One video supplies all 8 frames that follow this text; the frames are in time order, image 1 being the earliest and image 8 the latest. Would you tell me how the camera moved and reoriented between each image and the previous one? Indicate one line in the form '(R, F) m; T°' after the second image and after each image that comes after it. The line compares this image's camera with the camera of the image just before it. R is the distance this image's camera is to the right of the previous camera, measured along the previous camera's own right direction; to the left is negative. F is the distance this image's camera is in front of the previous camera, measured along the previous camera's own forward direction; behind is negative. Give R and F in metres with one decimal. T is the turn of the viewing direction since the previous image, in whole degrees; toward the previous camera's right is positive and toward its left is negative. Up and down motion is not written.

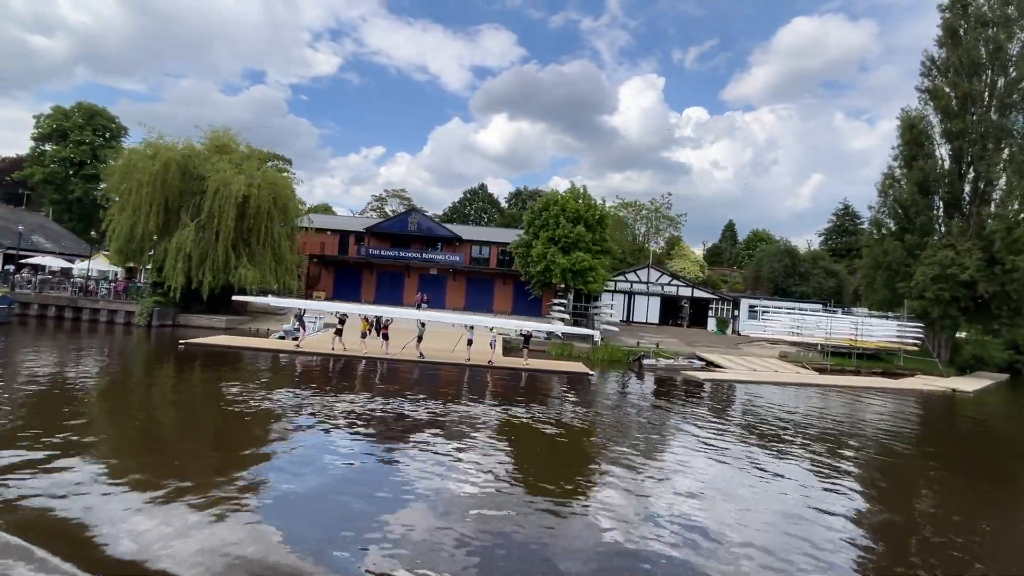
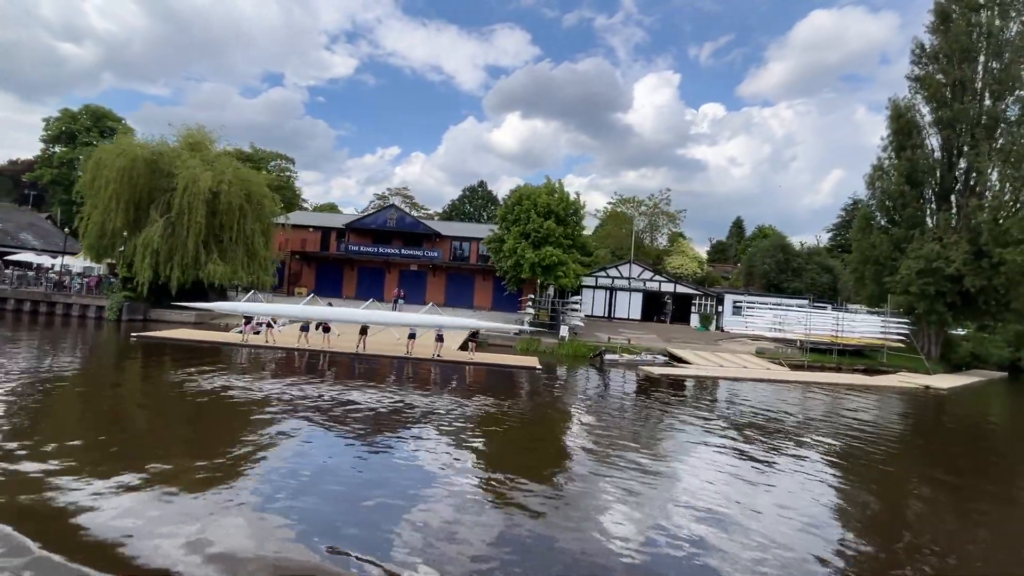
(+2.1, +0.2) m; -2°
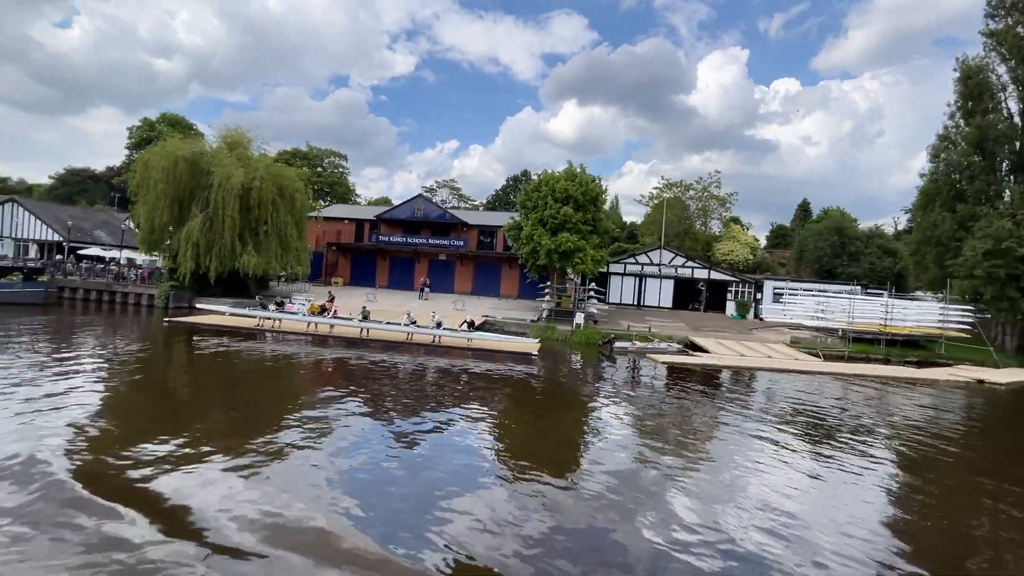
(+1.9, +0.2) m; -7°
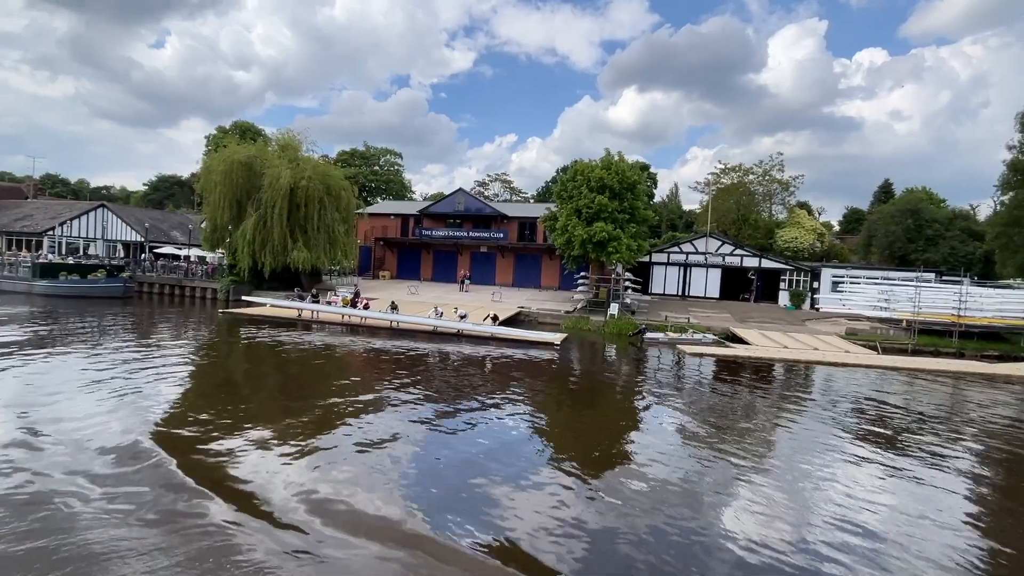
(+1.1, 0.0) m; -7°
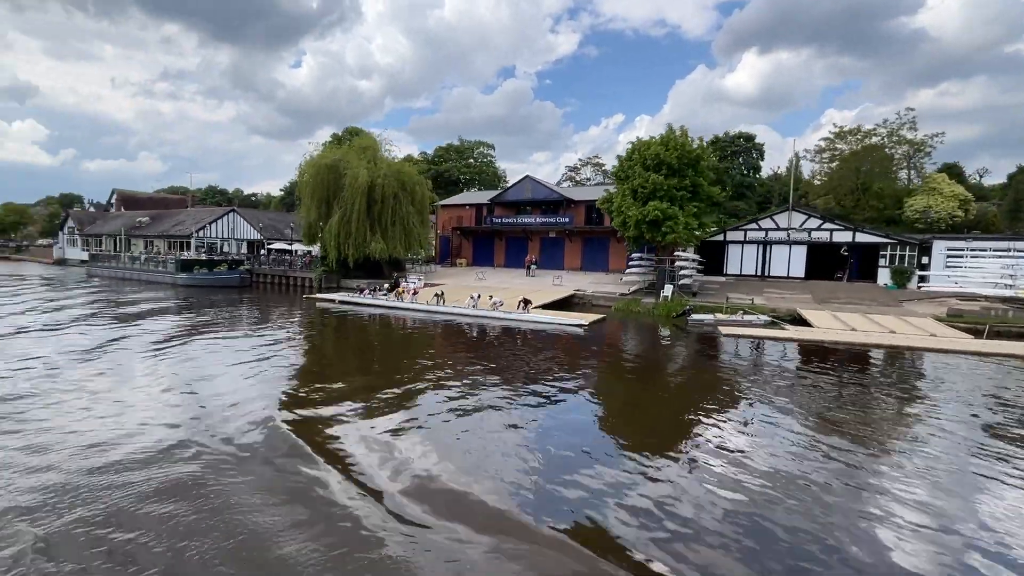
(+2.5, -0.3) m; -13°
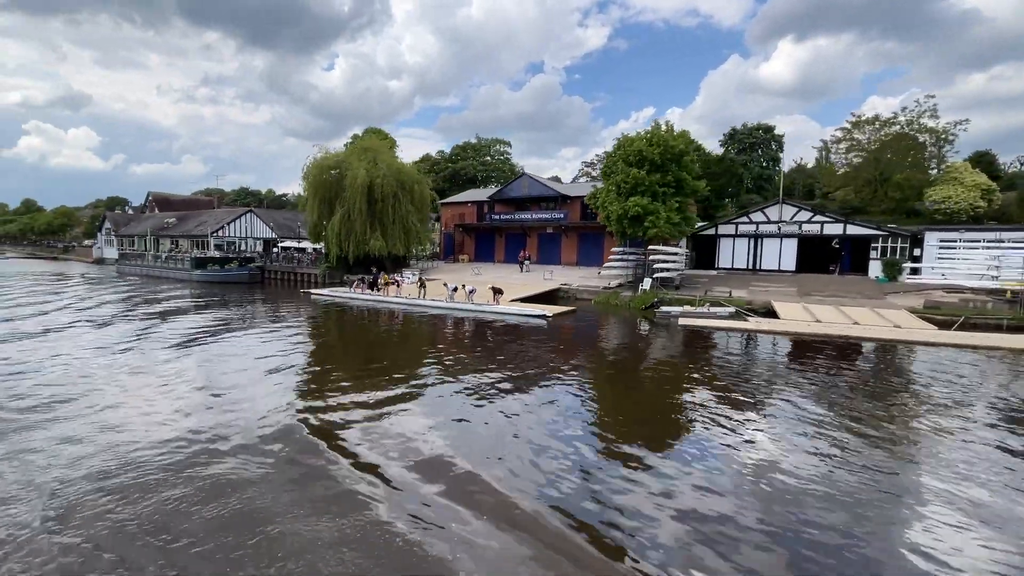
(+2.0, -0.7) m; -3°
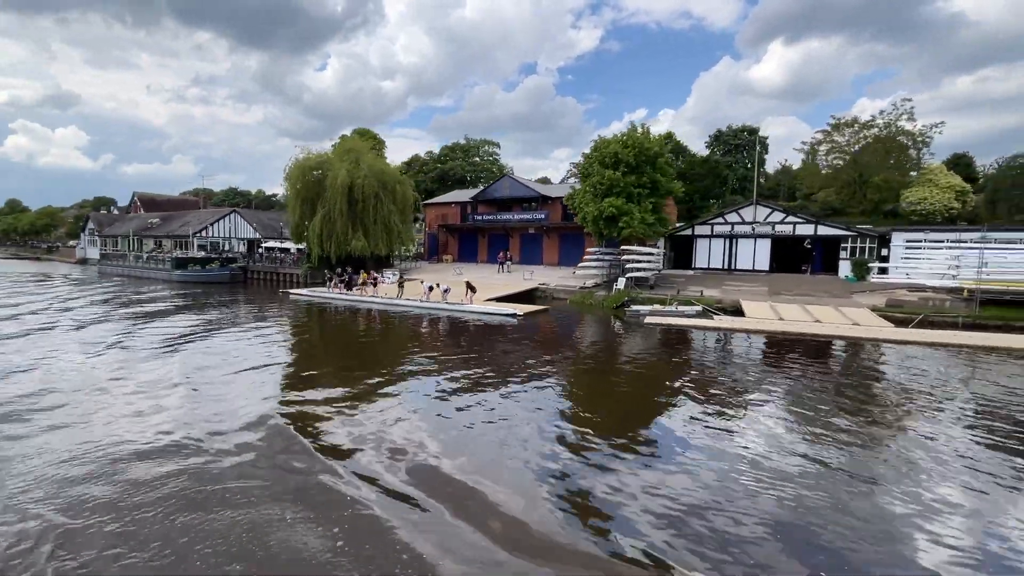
(+0.7, -0.3) m; +1°
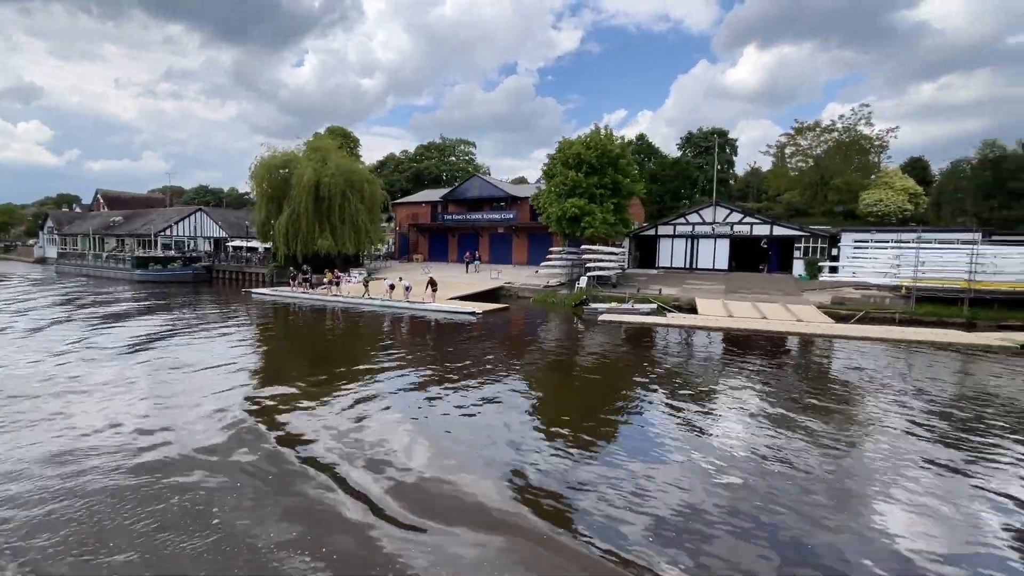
(+0.7, -0.3) m; +2°
